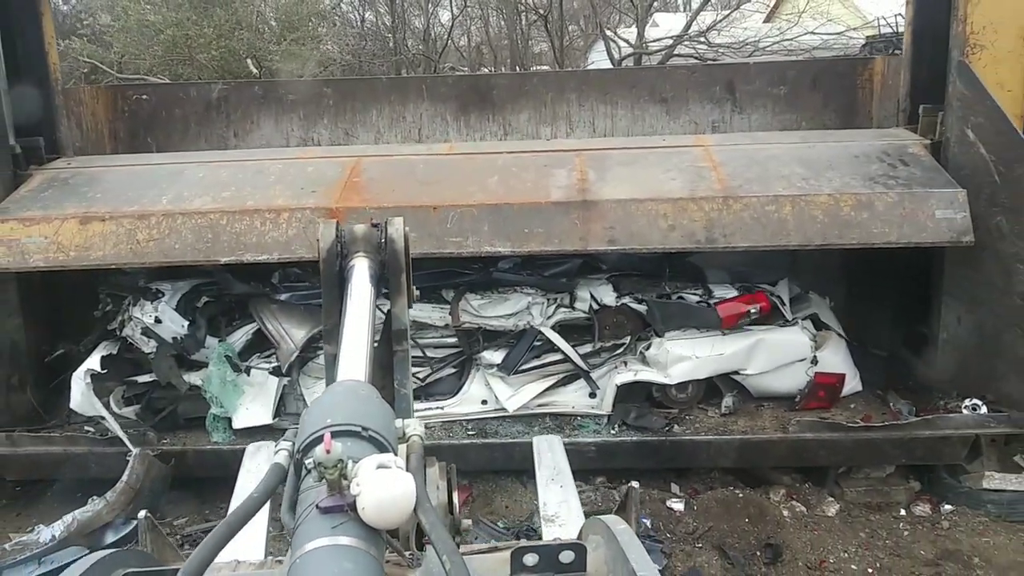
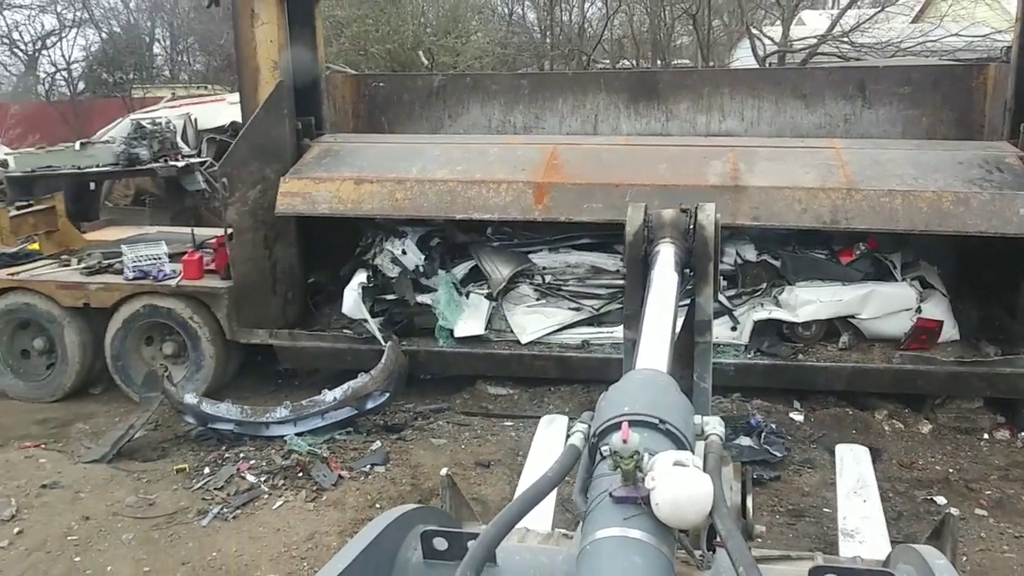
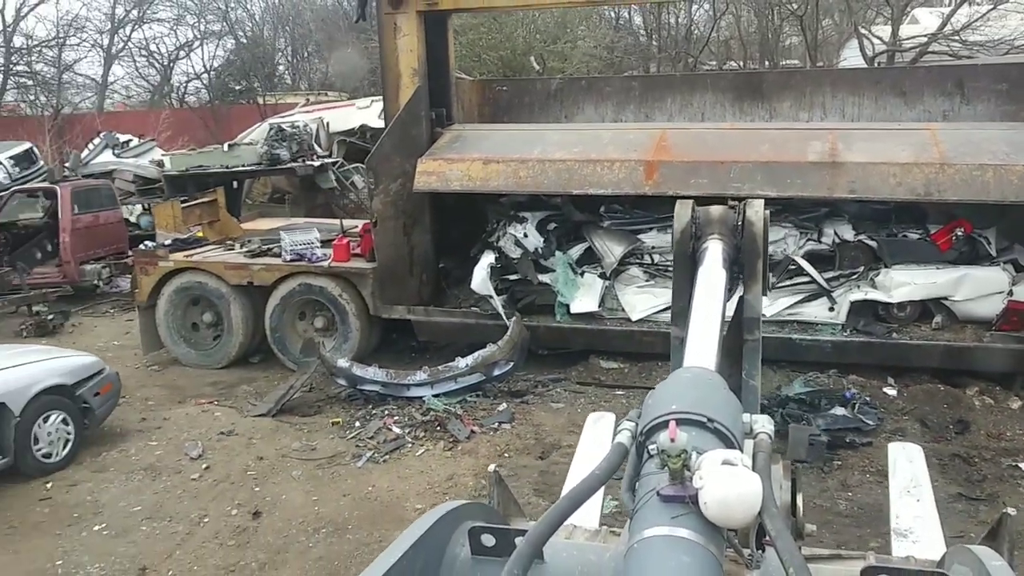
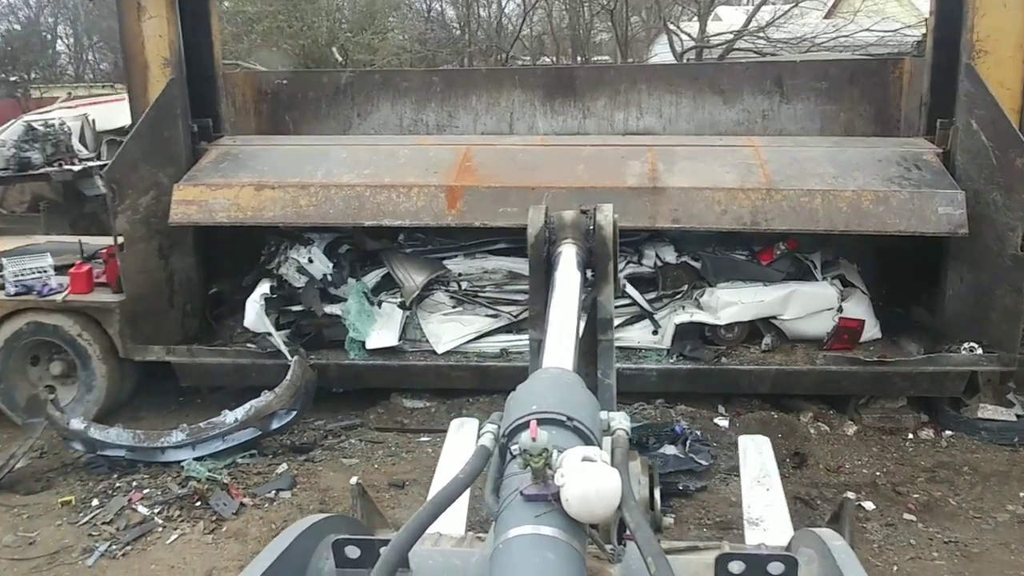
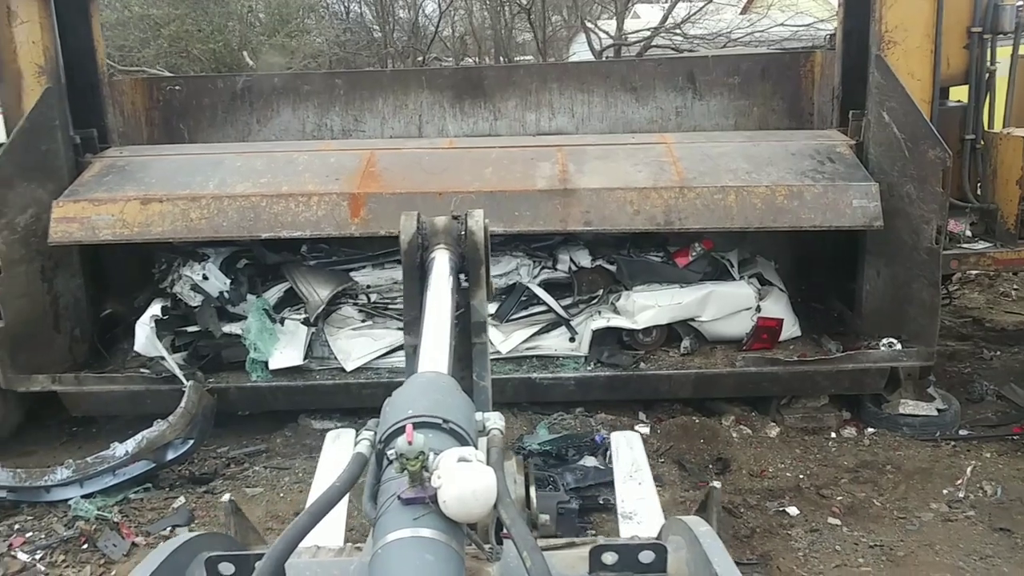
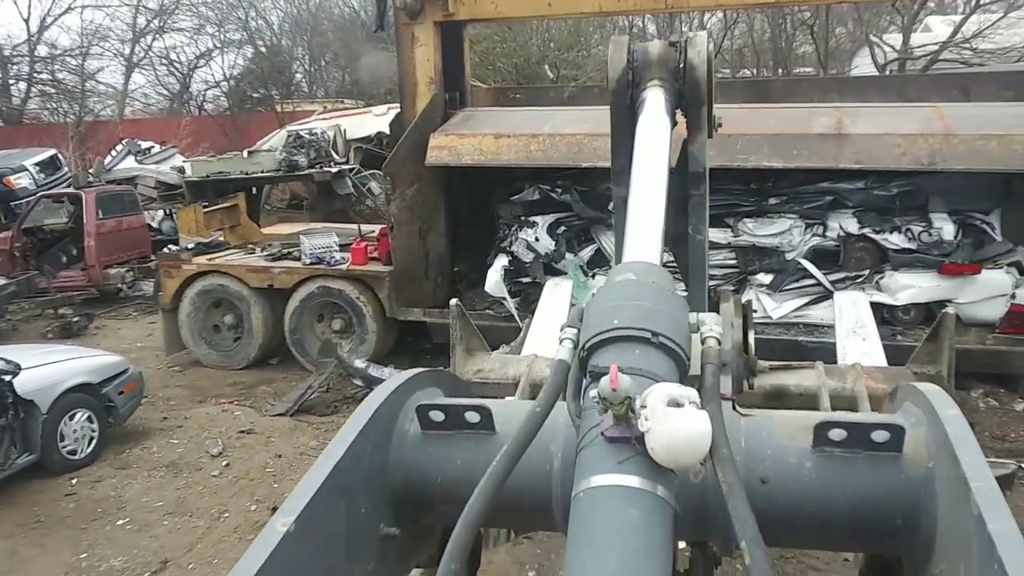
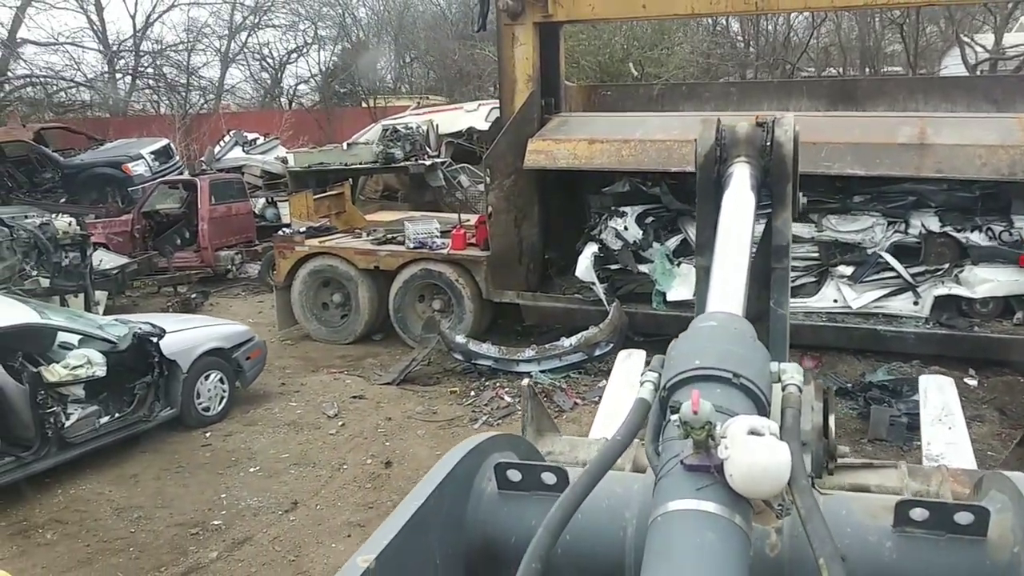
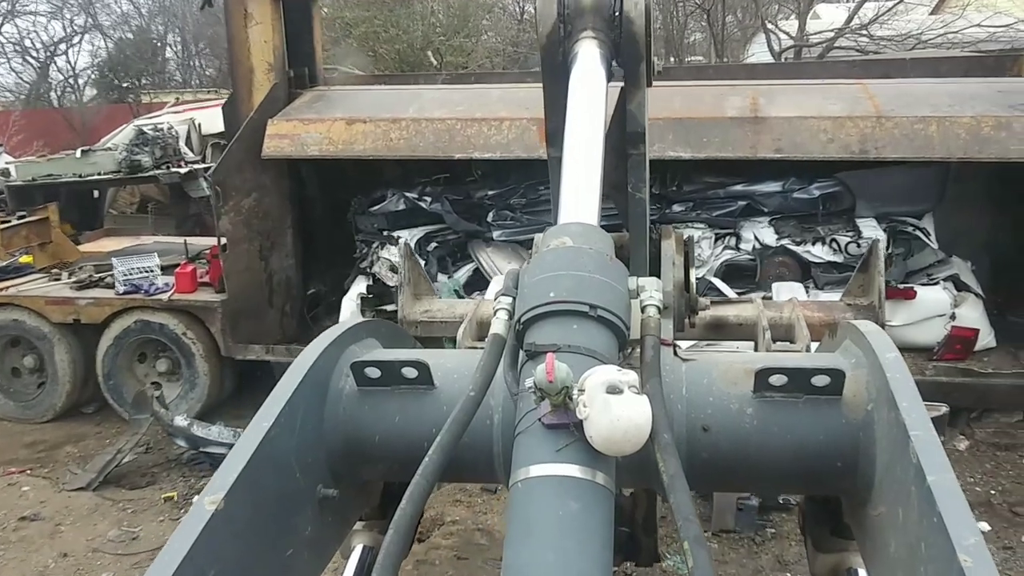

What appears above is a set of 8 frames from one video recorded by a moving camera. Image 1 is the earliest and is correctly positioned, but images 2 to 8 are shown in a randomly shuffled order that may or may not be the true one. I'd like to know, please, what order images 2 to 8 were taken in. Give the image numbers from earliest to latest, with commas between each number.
5, 4, 2, 3, 7, 6, 8
